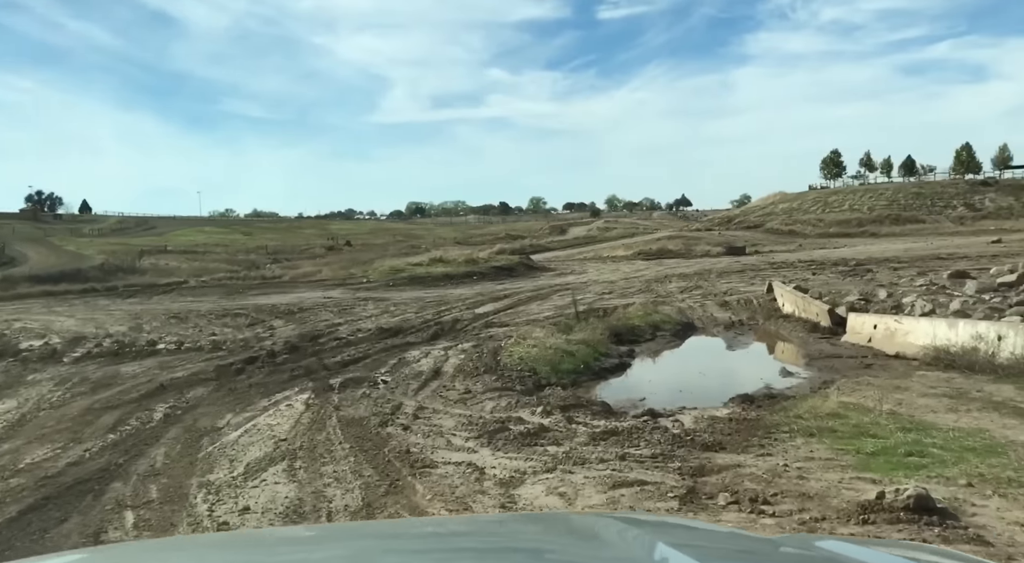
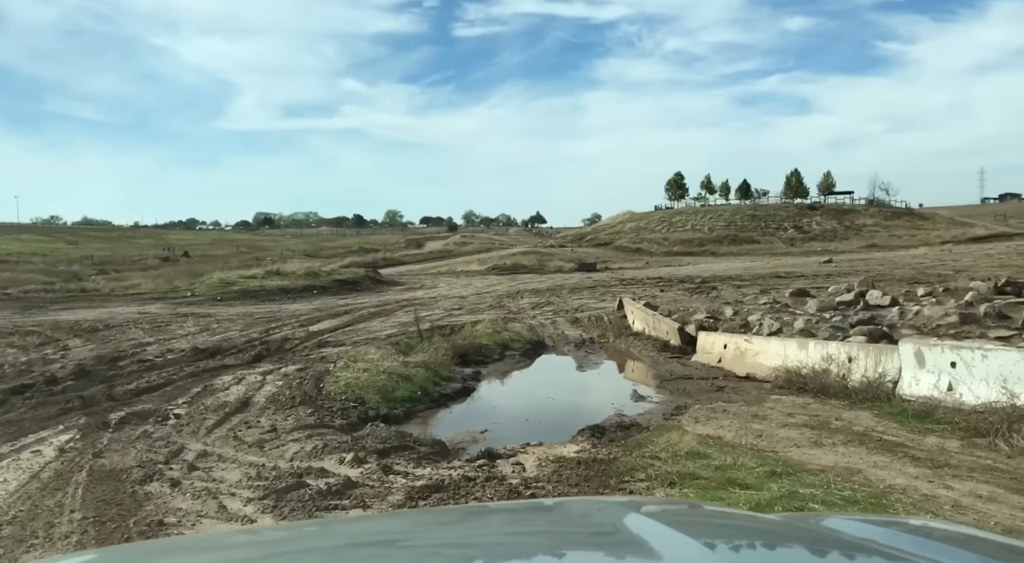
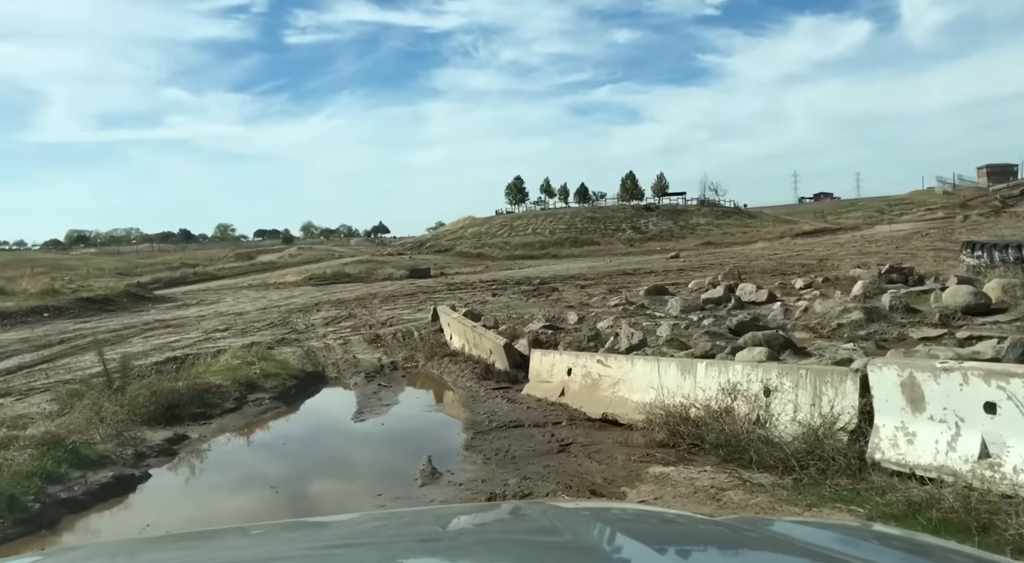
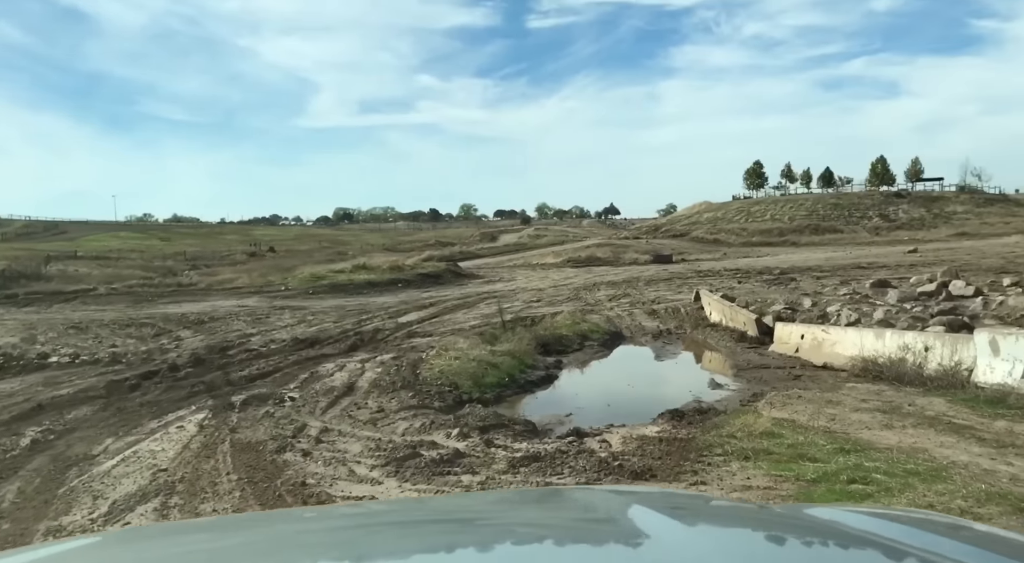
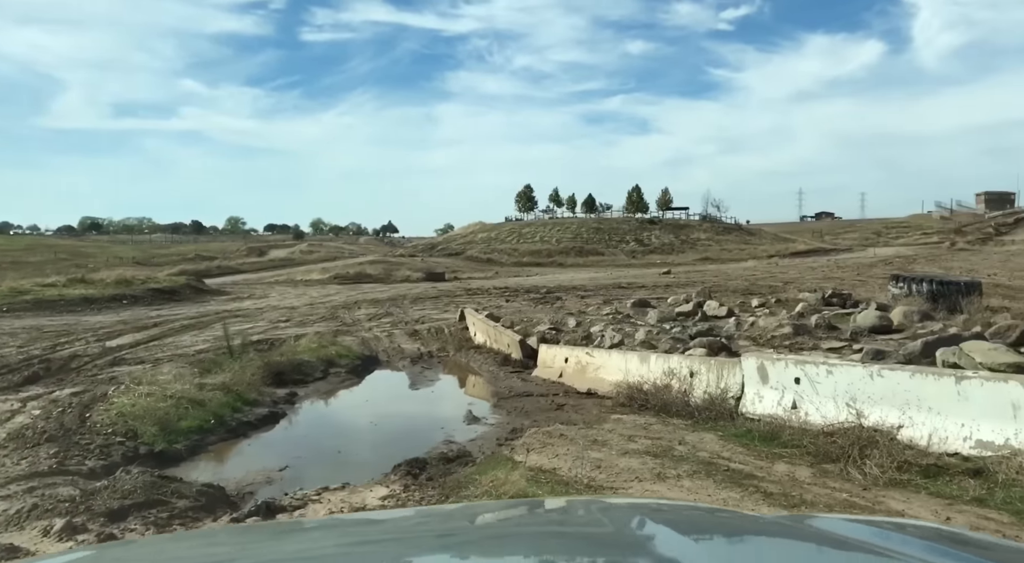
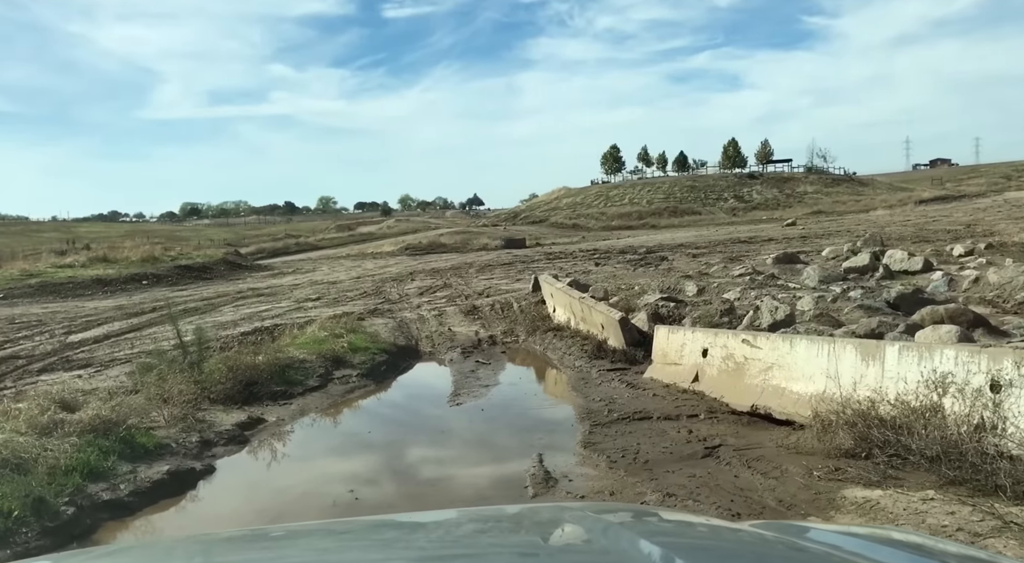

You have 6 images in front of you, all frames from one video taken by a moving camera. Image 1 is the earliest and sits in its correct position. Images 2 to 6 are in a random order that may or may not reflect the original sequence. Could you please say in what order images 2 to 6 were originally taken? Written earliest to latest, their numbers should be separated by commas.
4, 2, 5, 3, 6
